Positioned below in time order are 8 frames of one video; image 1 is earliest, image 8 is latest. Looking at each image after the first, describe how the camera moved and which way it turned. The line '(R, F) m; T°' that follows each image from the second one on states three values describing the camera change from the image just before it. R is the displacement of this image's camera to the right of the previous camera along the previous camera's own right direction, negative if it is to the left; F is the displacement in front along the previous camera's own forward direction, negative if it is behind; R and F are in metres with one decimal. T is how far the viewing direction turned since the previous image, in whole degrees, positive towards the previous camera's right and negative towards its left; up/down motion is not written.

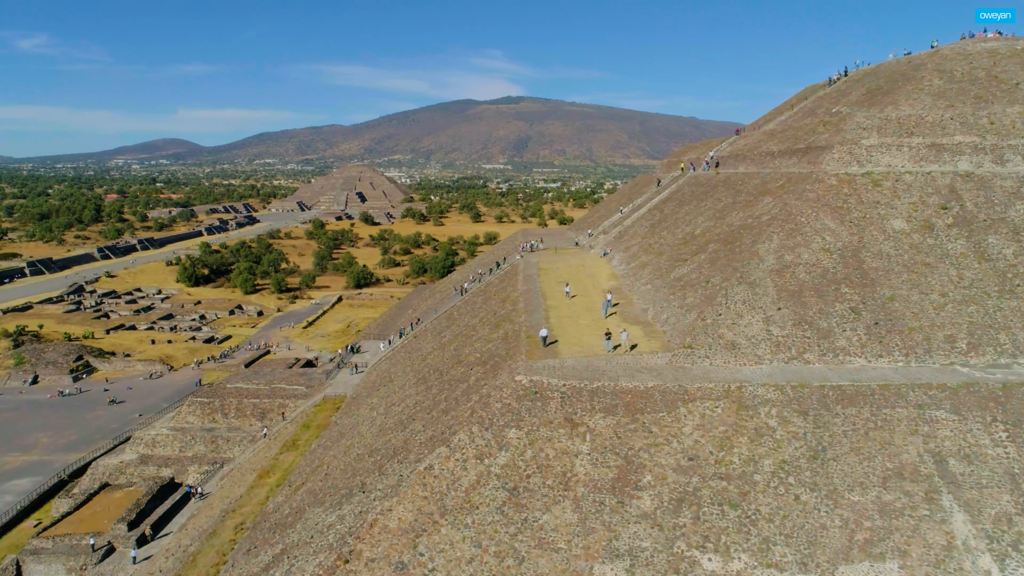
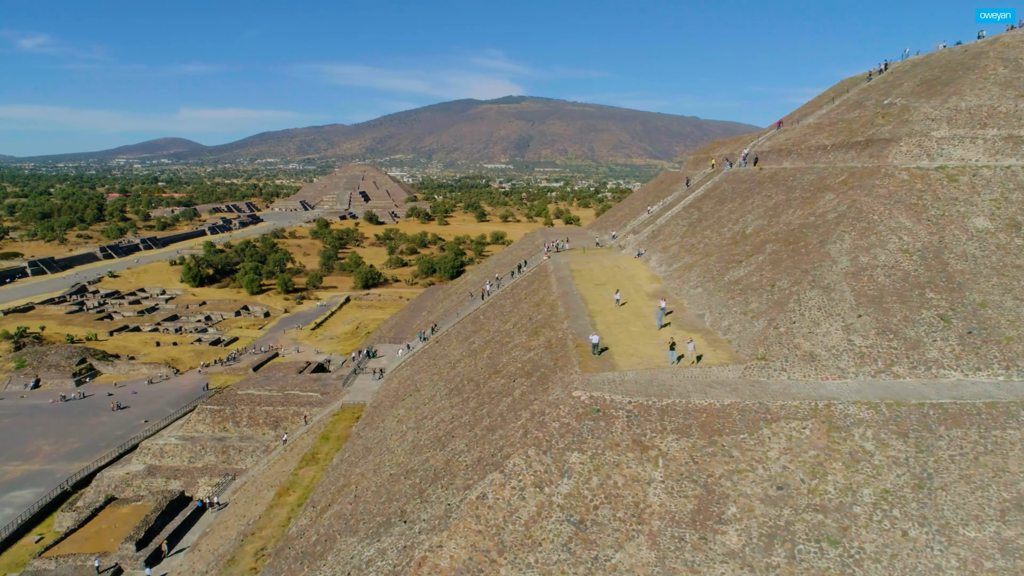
(-1.1, +1.7) m; 0°
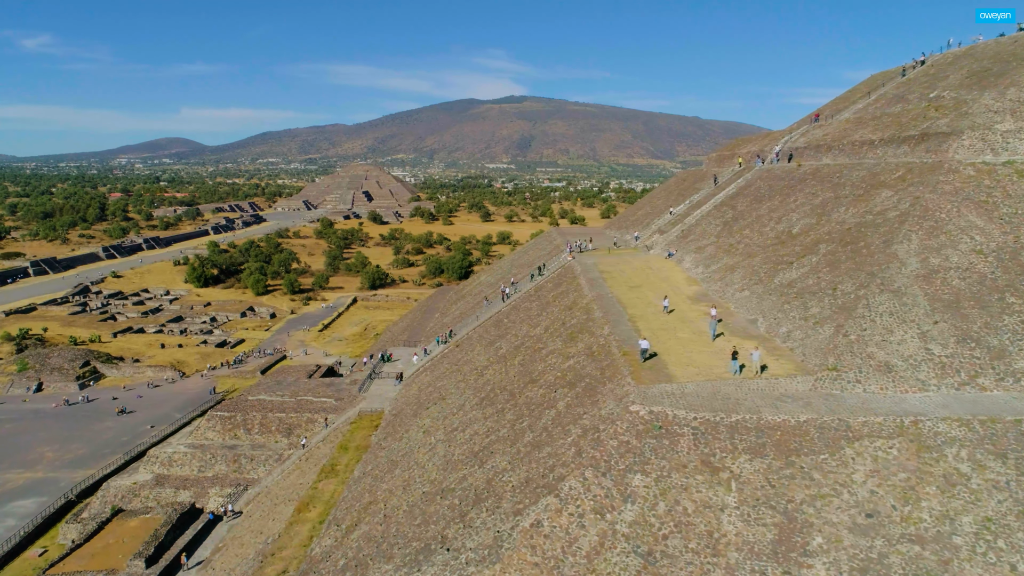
(-0.9, +1.3) m; 0°
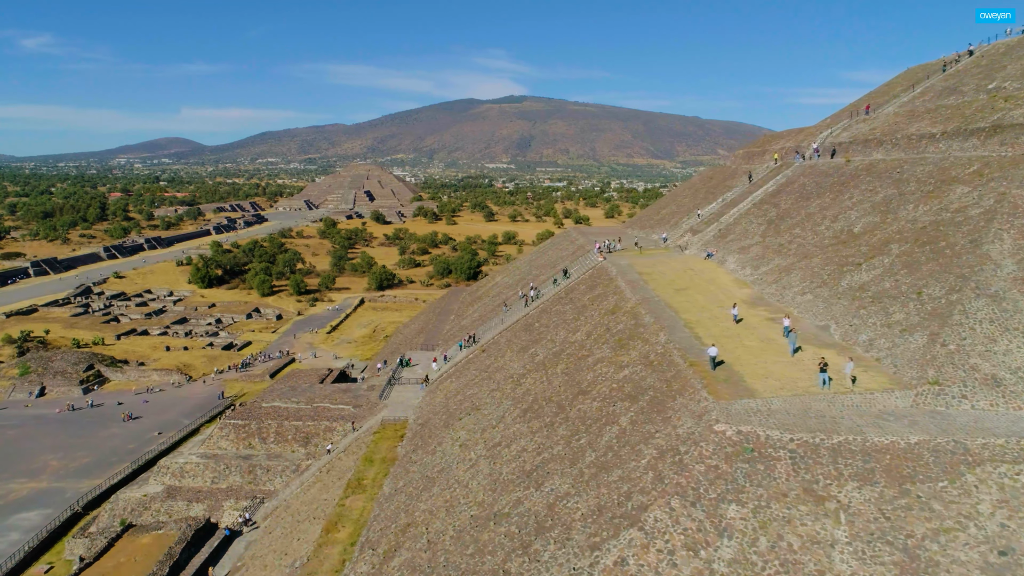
(-1.1, +1.5) m; 0°
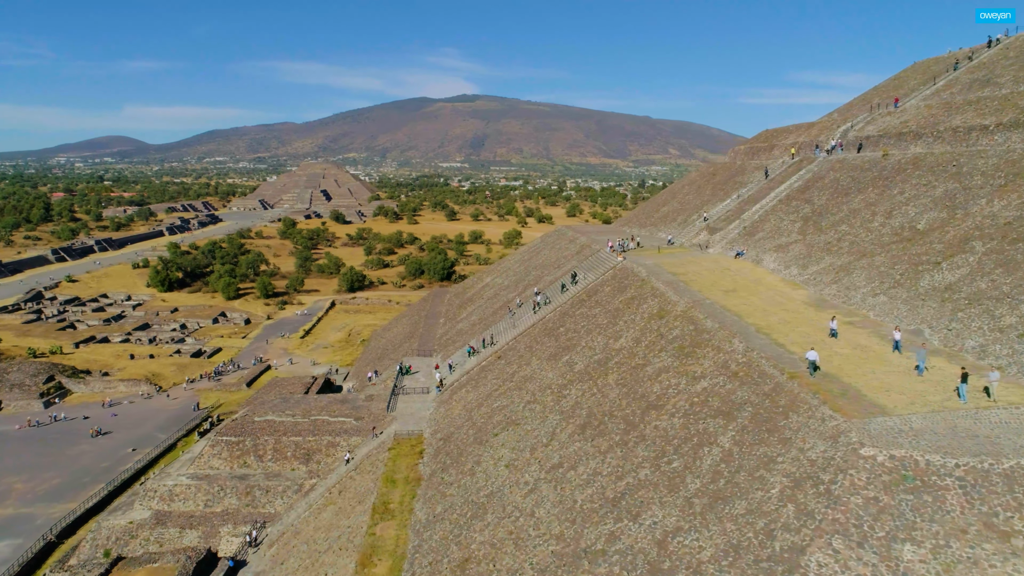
(-2.2, +1.8) m; +3°
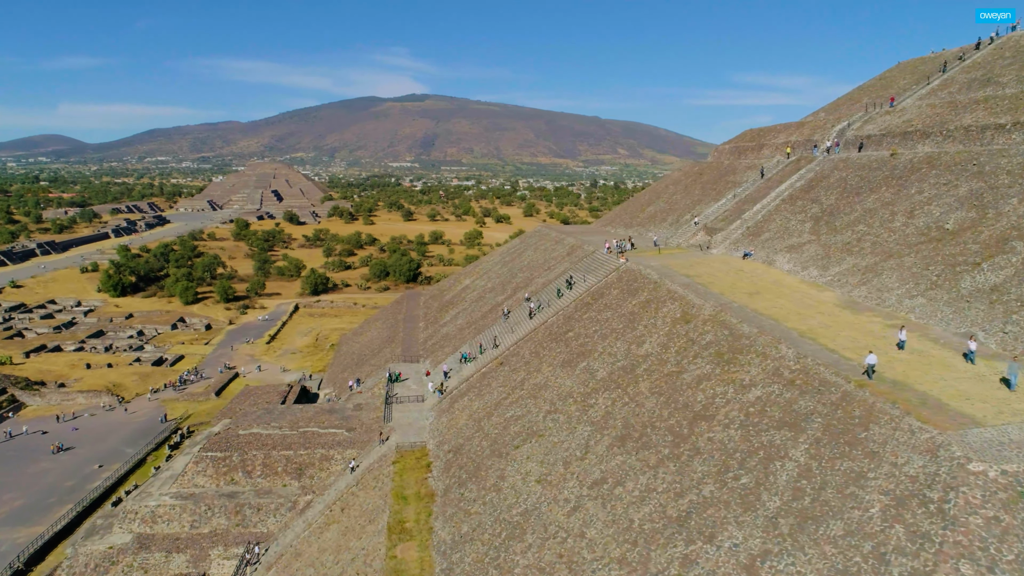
(-1.7, +1.0) m; +4°
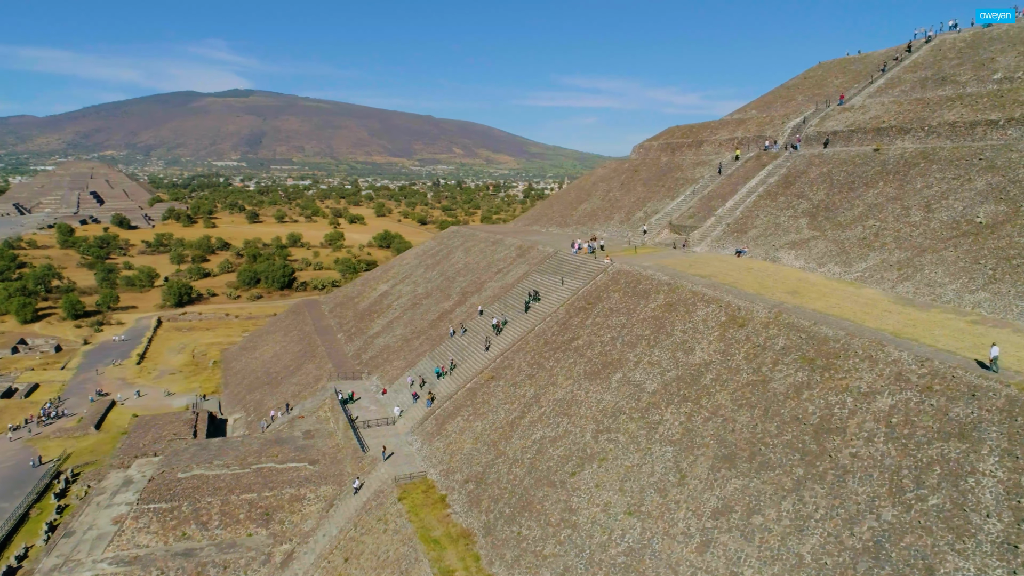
(-4.7, +2.7) m; +12°
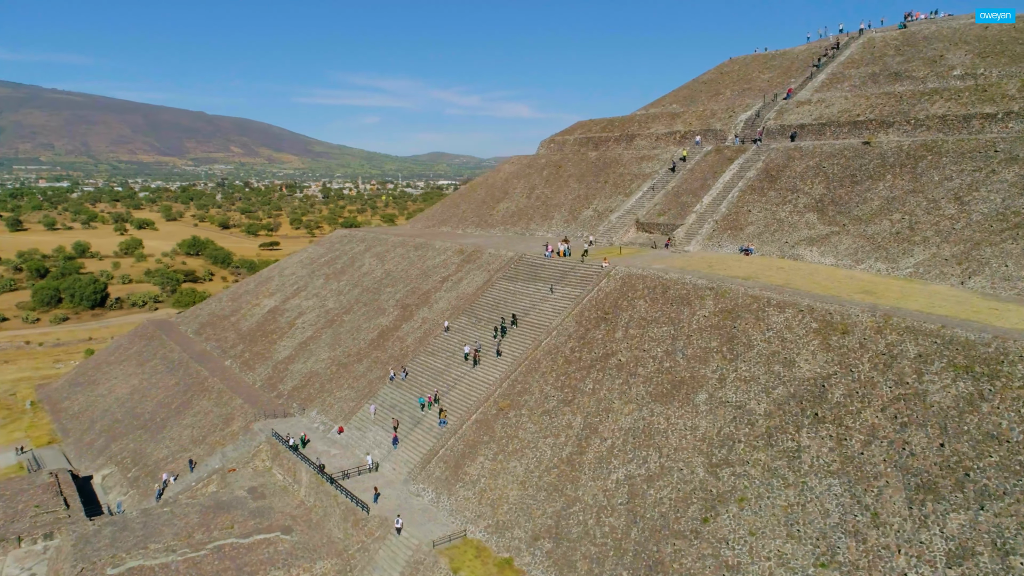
(-5.9, +4.2) m; +15°
